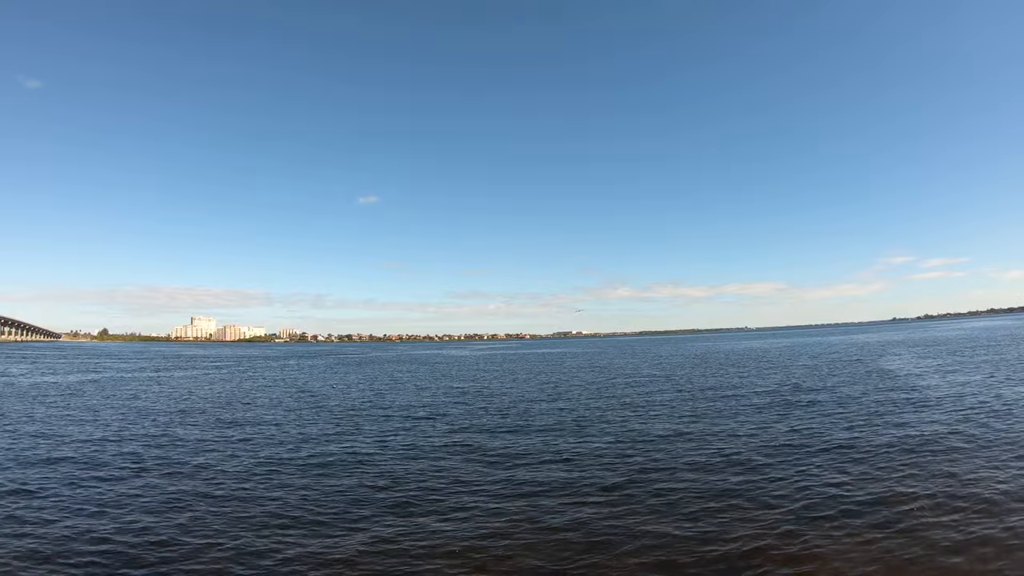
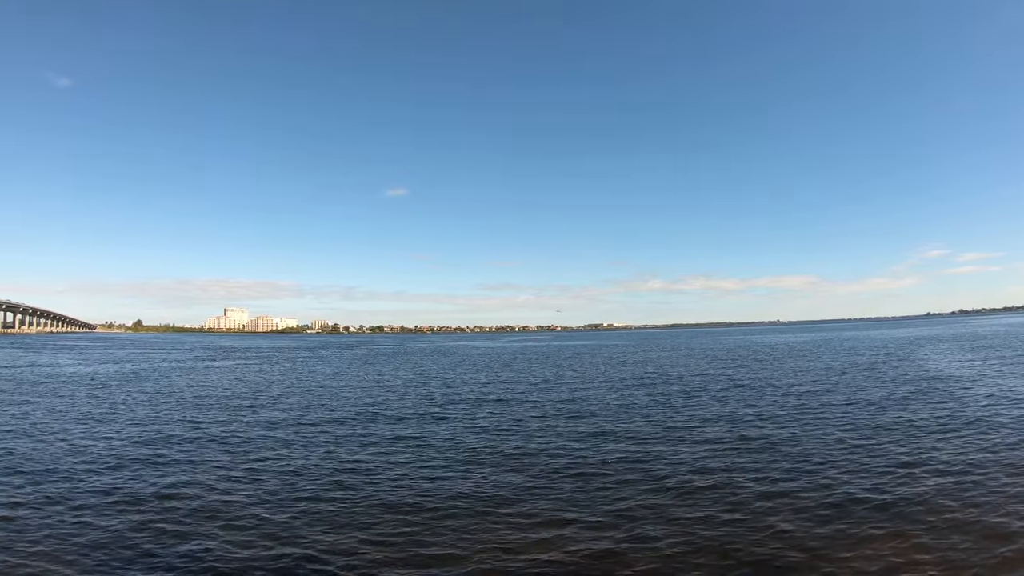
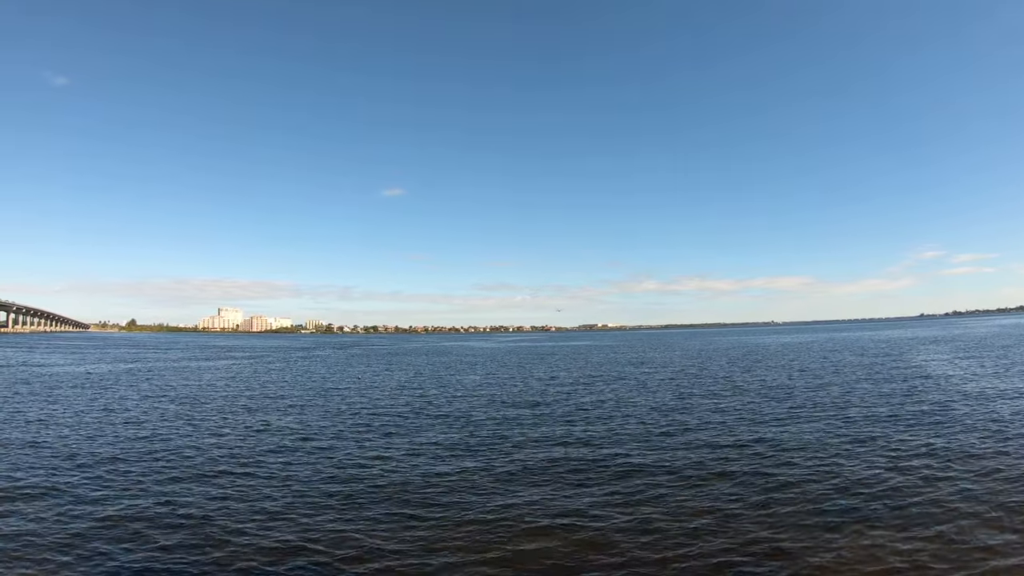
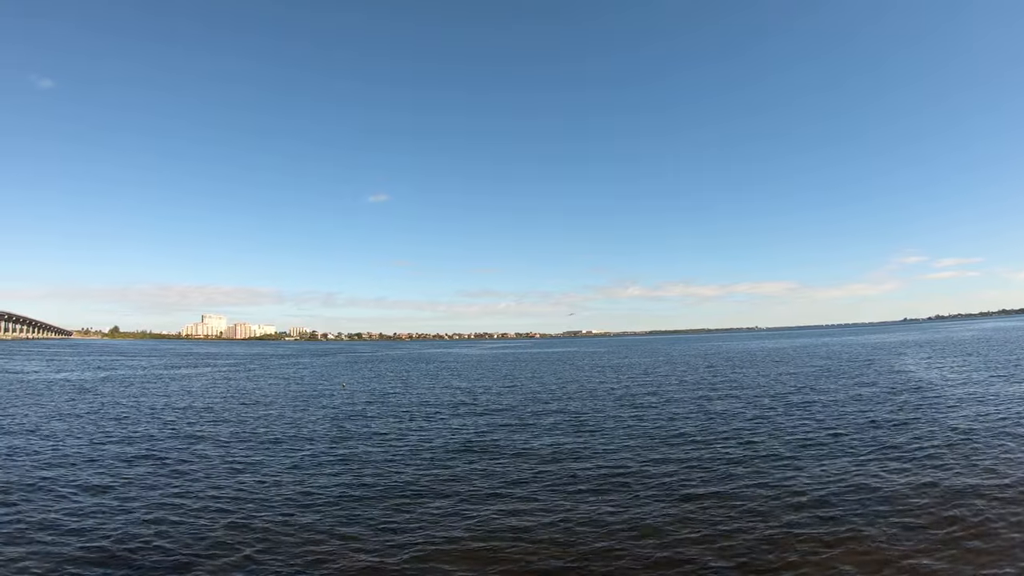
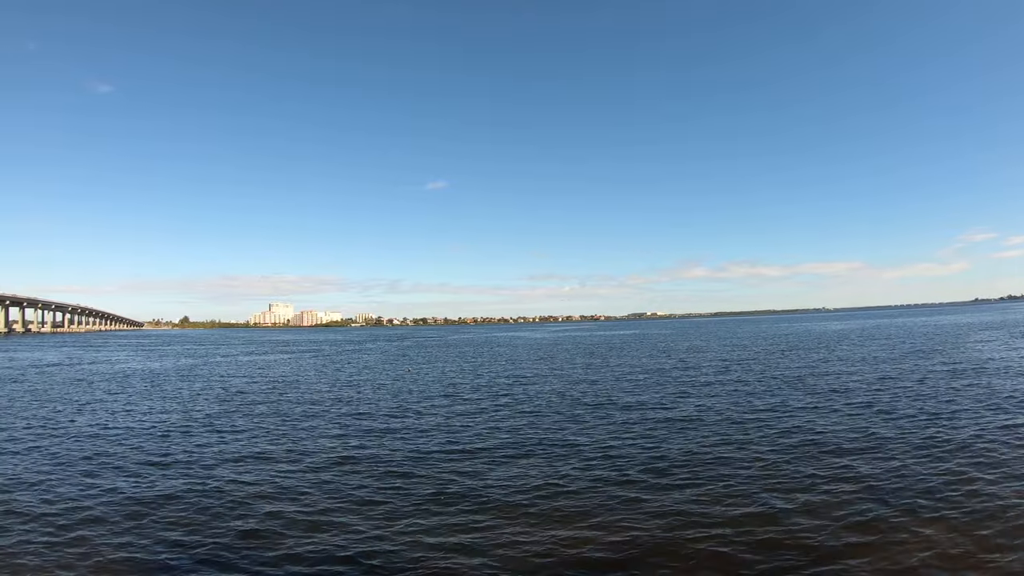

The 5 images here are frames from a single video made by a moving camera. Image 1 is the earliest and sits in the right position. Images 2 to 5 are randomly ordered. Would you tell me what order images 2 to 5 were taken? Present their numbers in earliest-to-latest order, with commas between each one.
4, 3, 2, 5
